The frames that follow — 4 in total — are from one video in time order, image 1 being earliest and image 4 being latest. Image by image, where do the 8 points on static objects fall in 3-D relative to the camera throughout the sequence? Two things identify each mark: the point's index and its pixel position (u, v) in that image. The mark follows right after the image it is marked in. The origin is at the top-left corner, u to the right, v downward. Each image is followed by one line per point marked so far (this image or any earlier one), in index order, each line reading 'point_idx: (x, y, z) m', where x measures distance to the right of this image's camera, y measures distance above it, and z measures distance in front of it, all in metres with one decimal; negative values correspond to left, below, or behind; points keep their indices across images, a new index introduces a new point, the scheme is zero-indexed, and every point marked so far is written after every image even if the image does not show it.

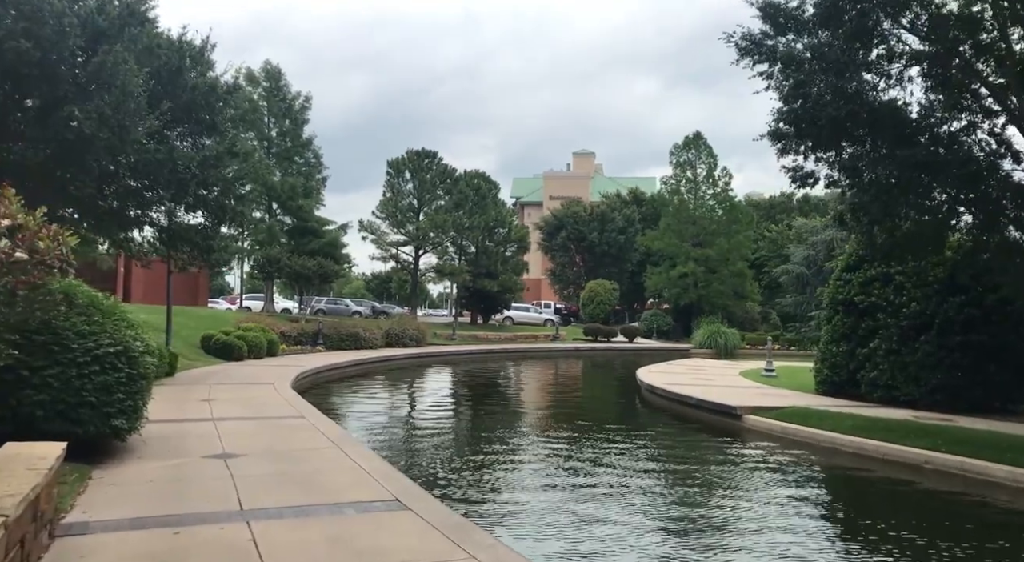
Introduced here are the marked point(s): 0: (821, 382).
0: (+6.0, -2.0, +17.0) m
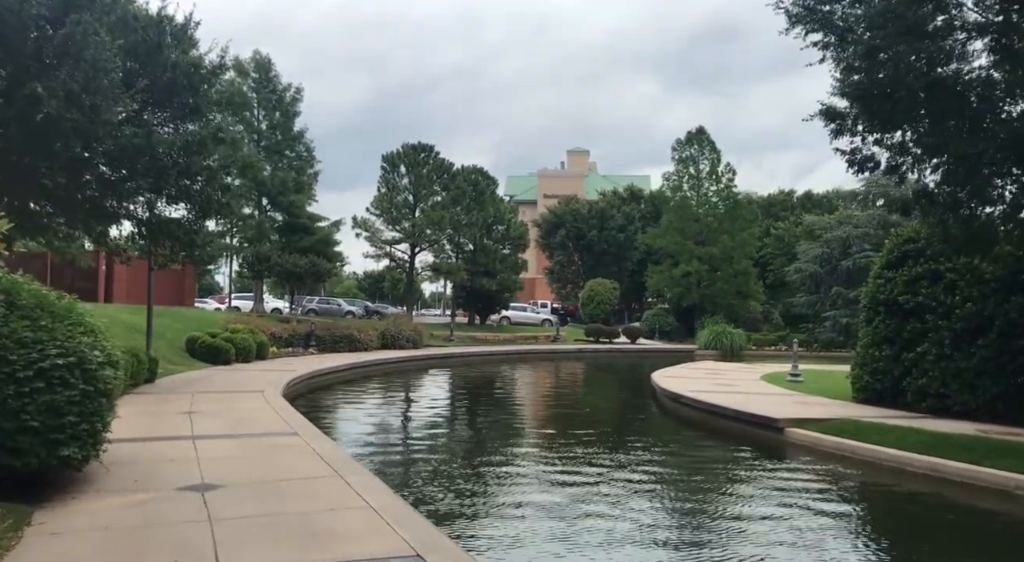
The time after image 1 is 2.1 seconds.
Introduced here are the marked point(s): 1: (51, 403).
0: (+6.2, -1.9, +15.6) m
1: (-3.5, -0.9, +6.6) m
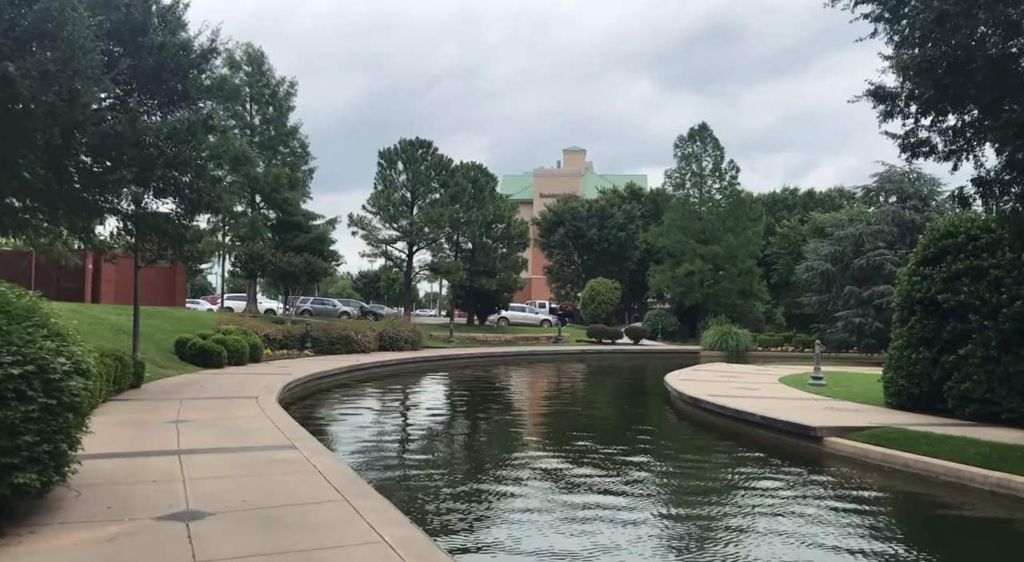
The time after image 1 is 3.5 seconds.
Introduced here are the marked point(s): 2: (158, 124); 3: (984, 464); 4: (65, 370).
0: (+6.4, -1.9, +14.7) m
1: (-3.2, -0.9, +5.5) m
2: (-6.0, +2.7, +15.0) m
3: (+5.3, -2.0, +9.8) m
4: (-3.1, -0.6, +6.0) m
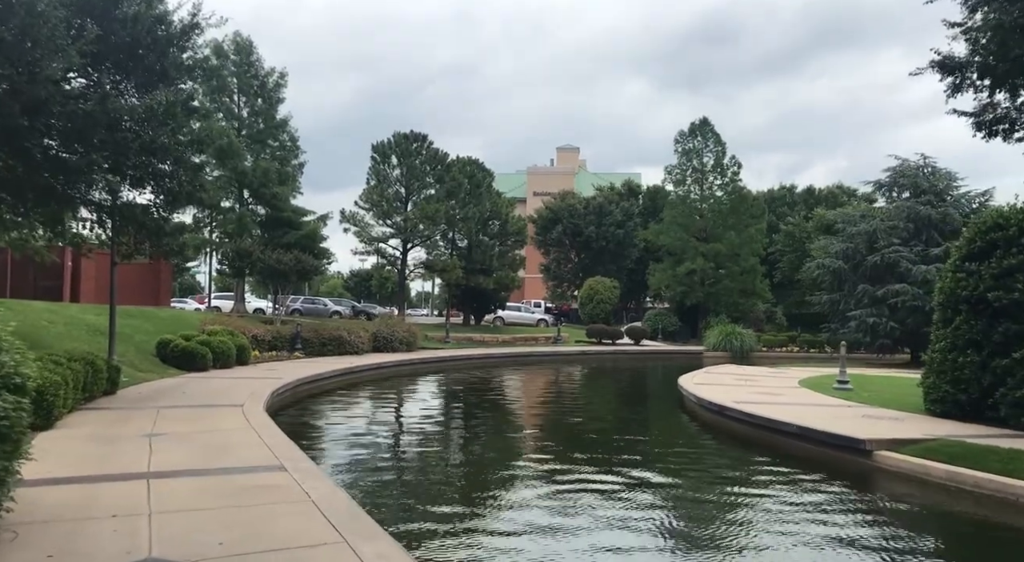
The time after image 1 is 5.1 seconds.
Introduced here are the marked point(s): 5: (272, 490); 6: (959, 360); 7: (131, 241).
0: (+6.5, -1.9, +13.5) m
1: (-2.9, -0.8, +4.3) m
2: (-5.9, +2.7, +13.7) m
3: (+5.5, -2.0, +8.7) m
4: (-2.8, -0.6, +4.7) m
5: (-2.0, -1.7, +7.2) m
6: (+6.7, -1.2, +13.2) m
7: (-7.1, +0.8, +16.2) m
